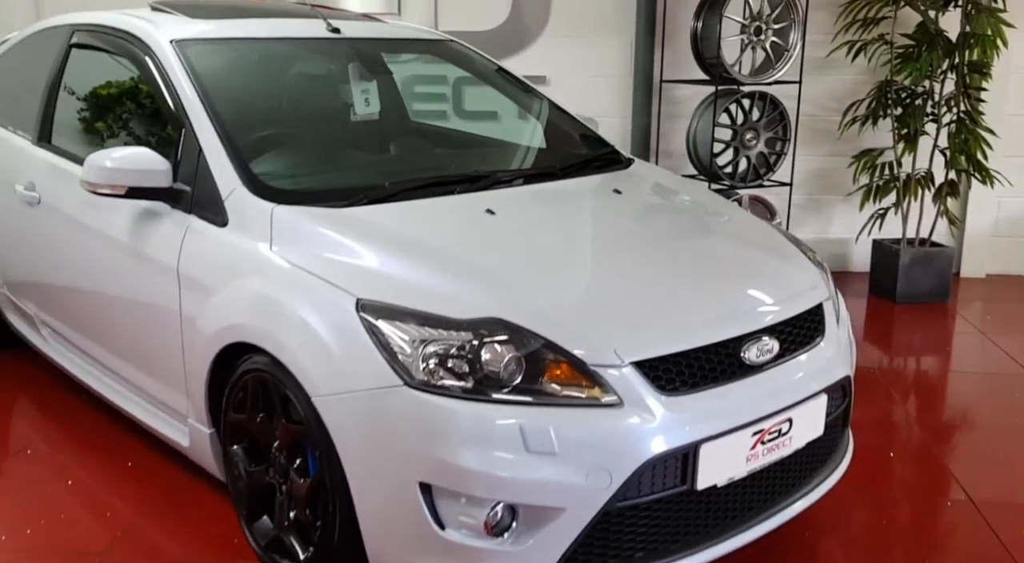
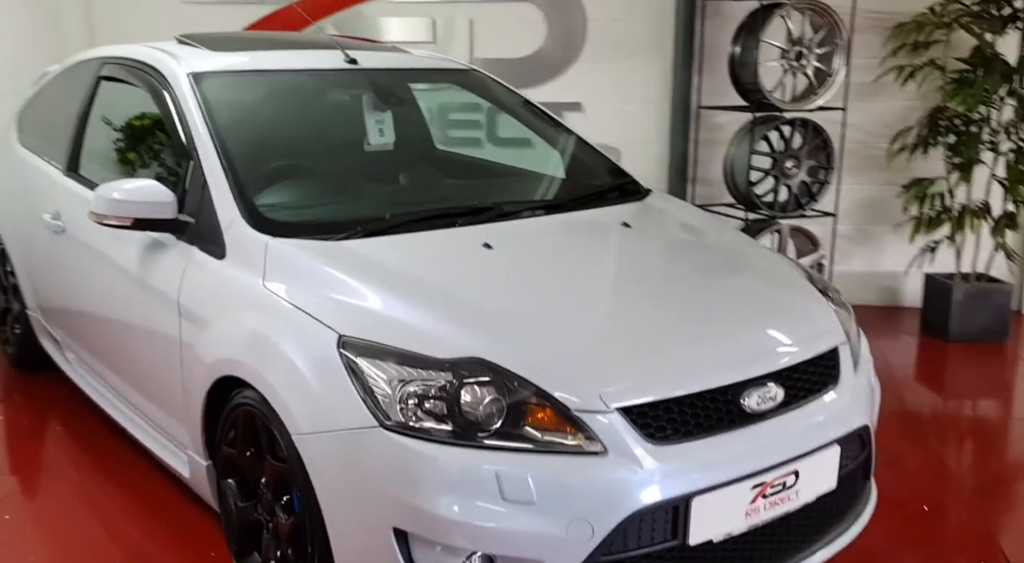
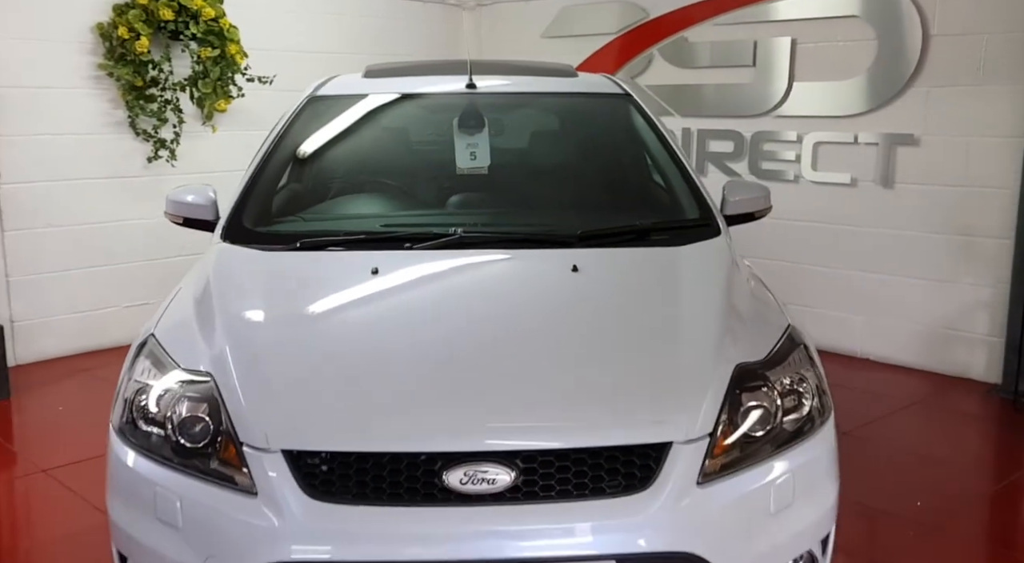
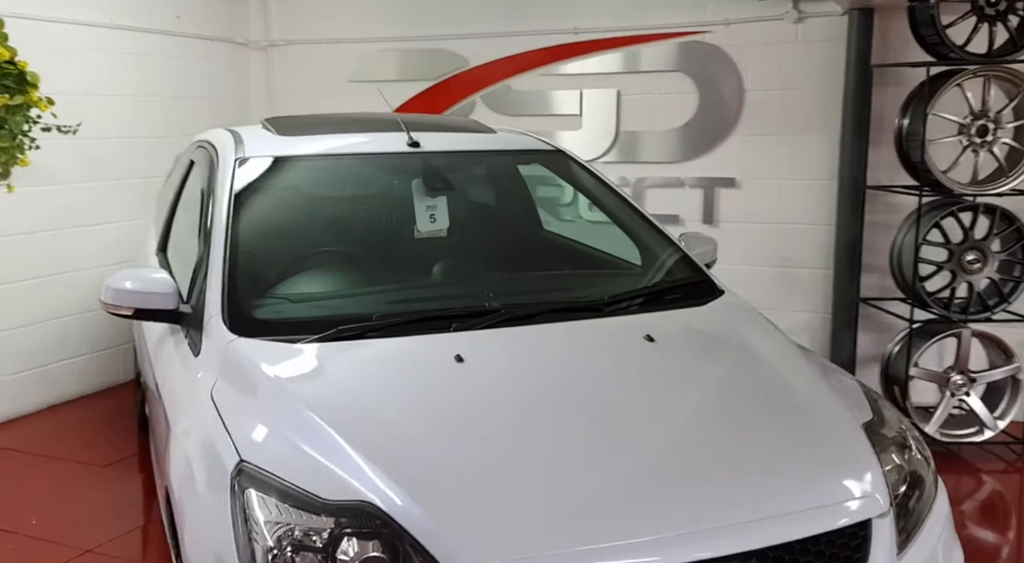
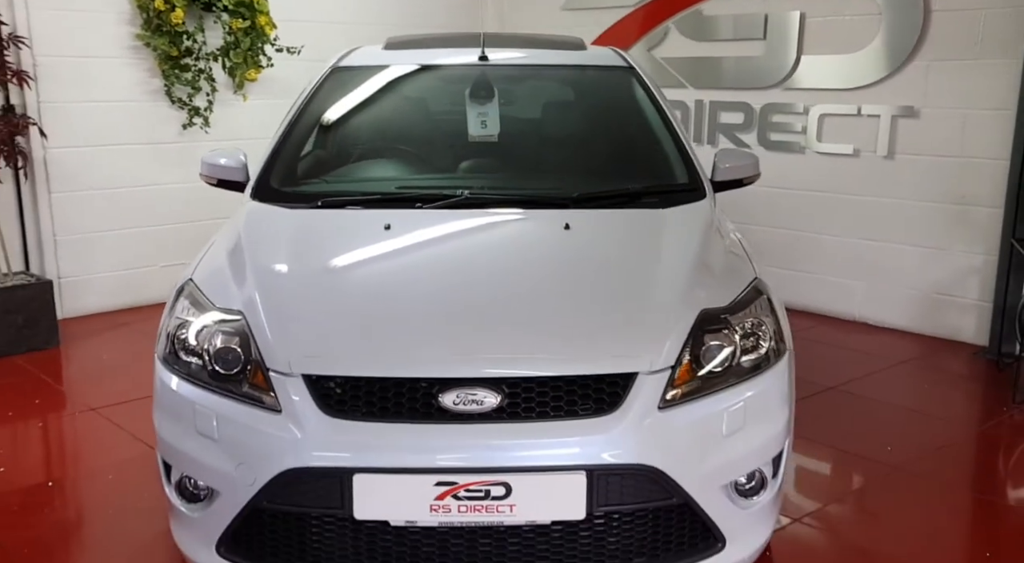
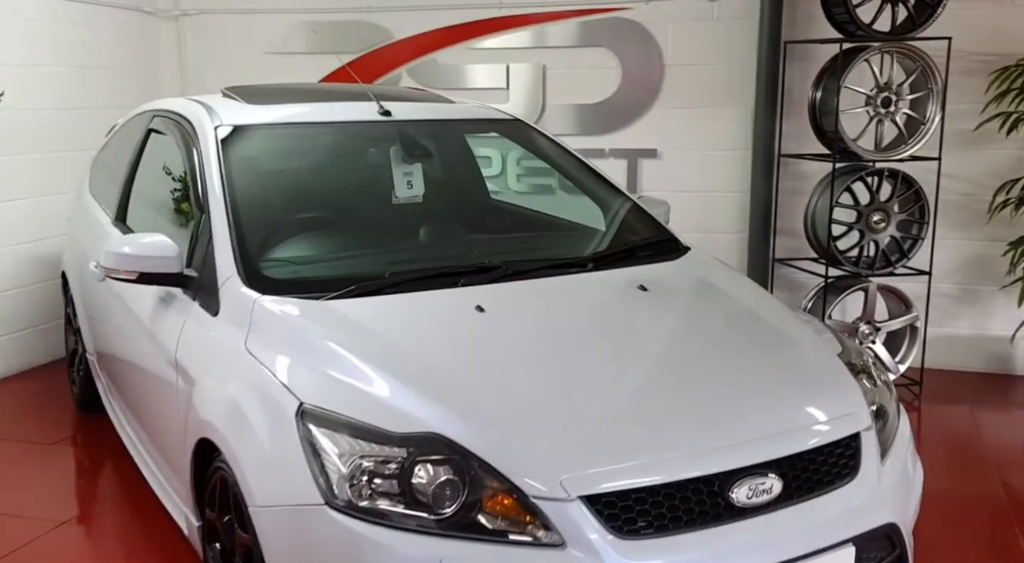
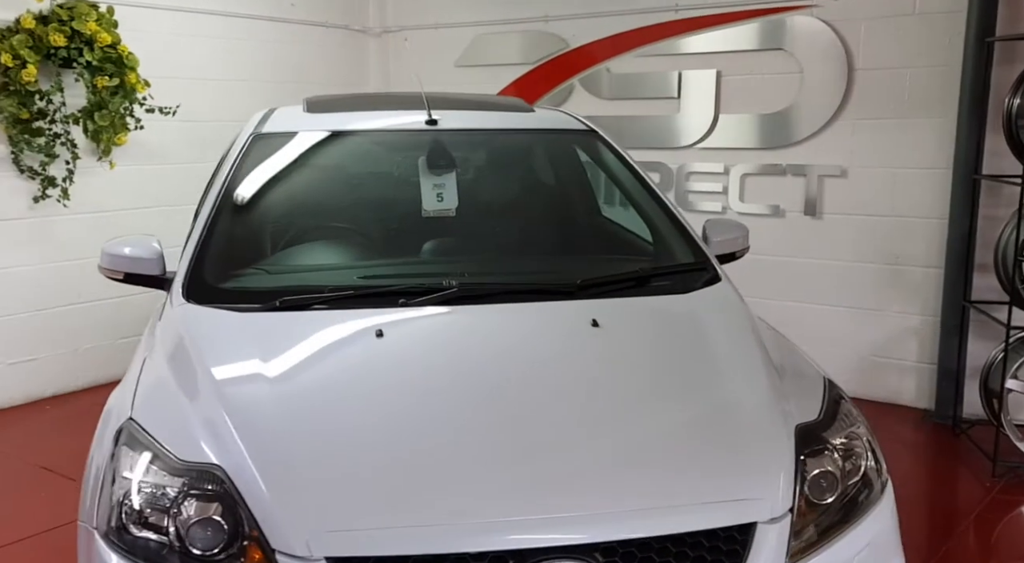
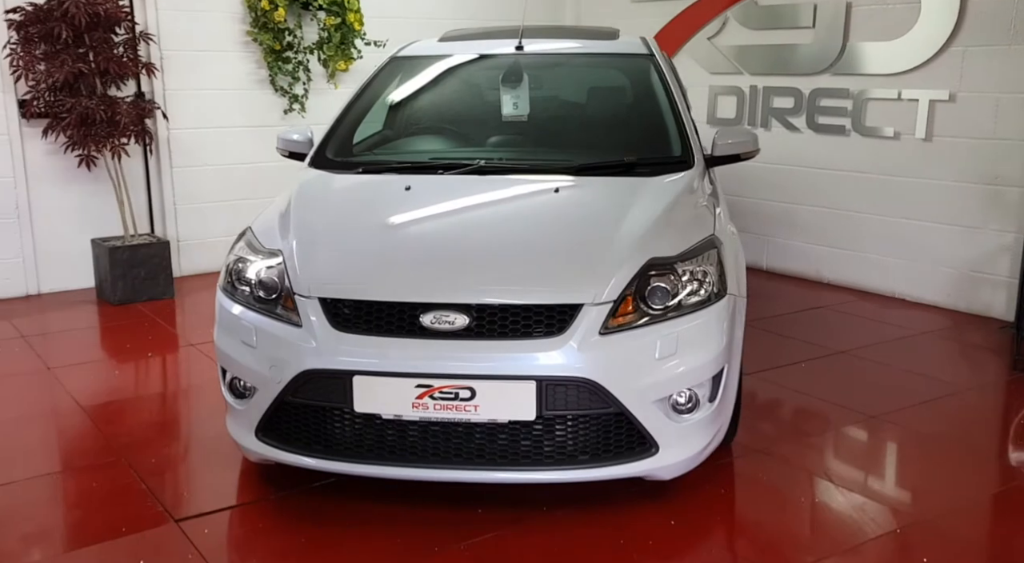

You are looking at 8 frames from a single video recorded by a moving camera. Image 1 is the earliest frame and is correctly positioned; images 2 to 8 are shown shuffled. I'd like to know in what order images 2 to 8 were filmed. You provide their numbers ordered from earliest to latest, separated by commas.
2, 6, 4, 7, 3, 5, 8
